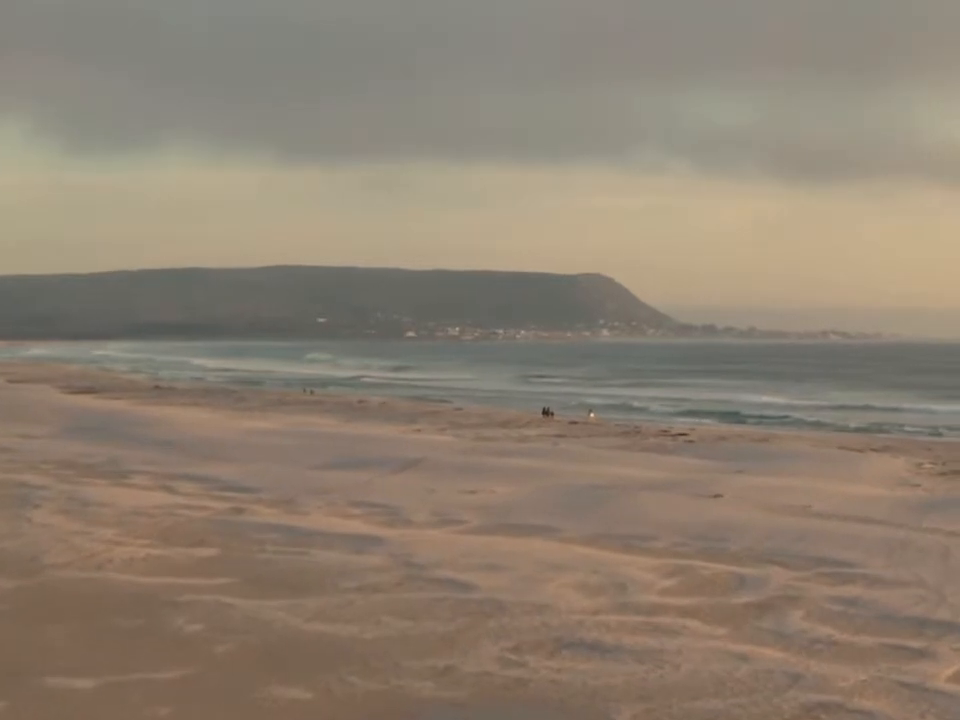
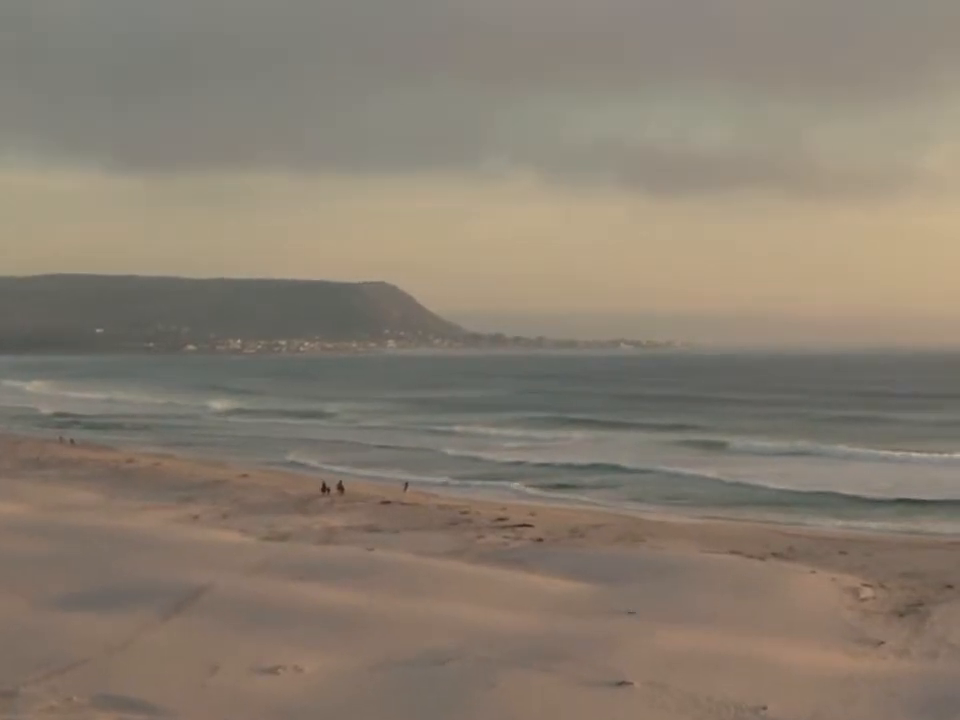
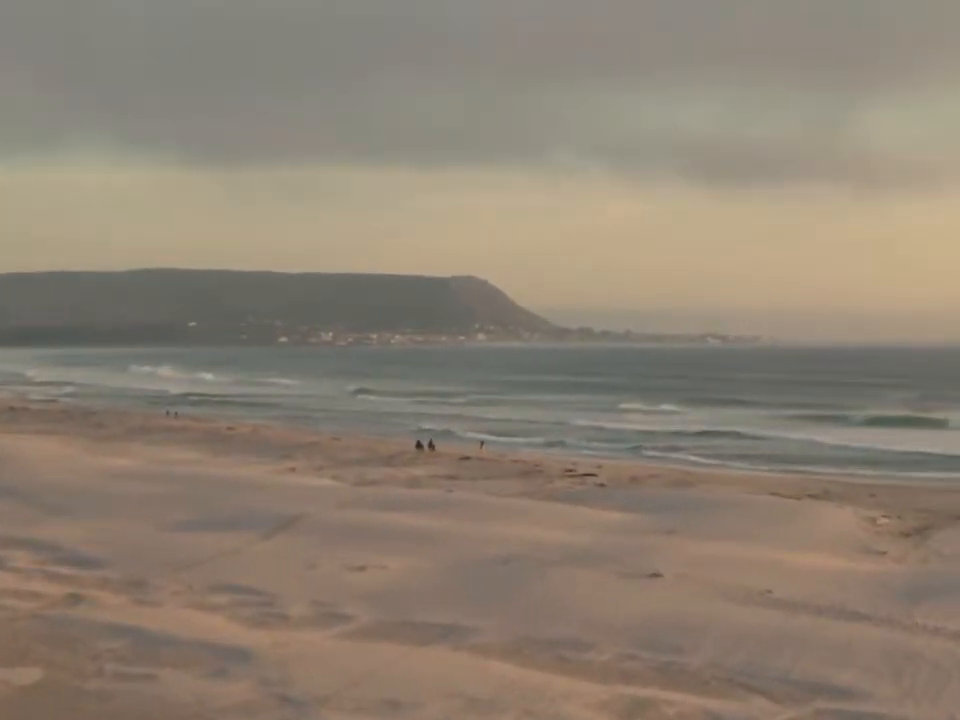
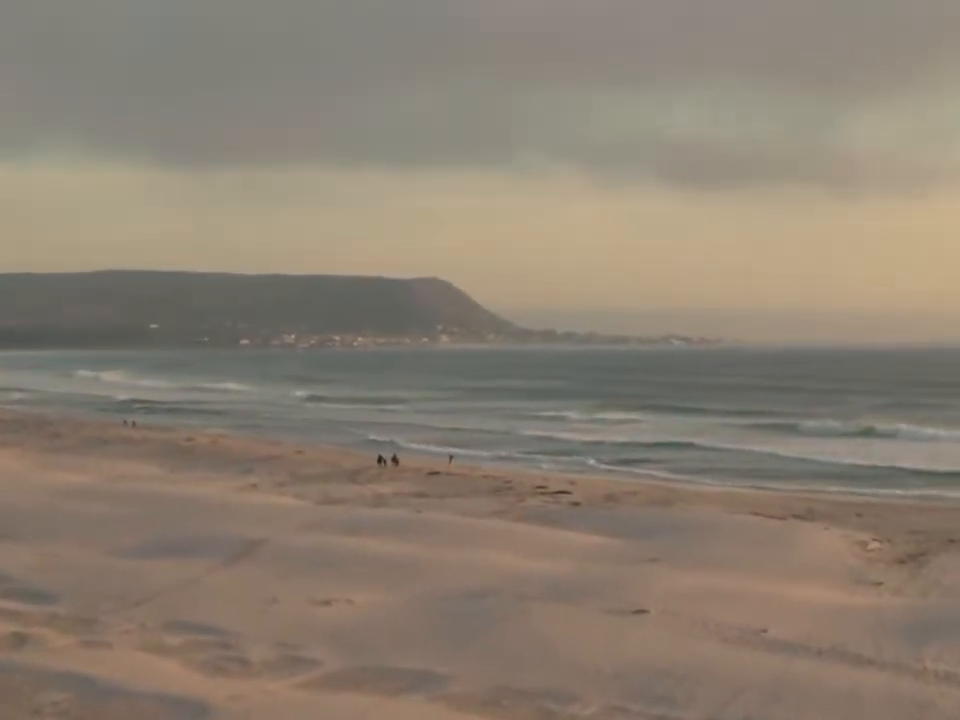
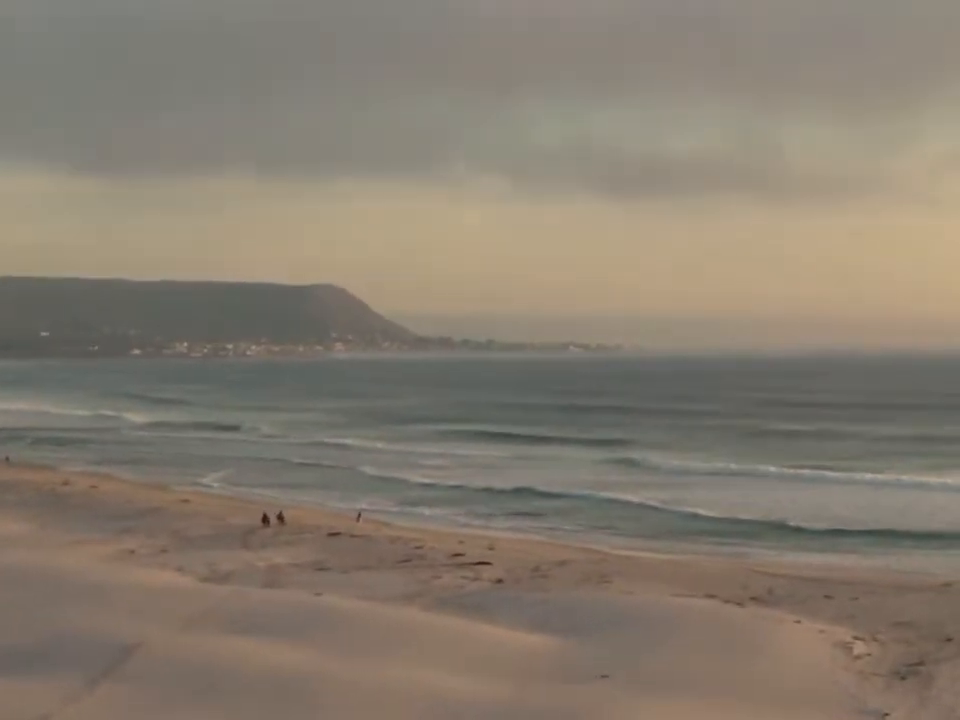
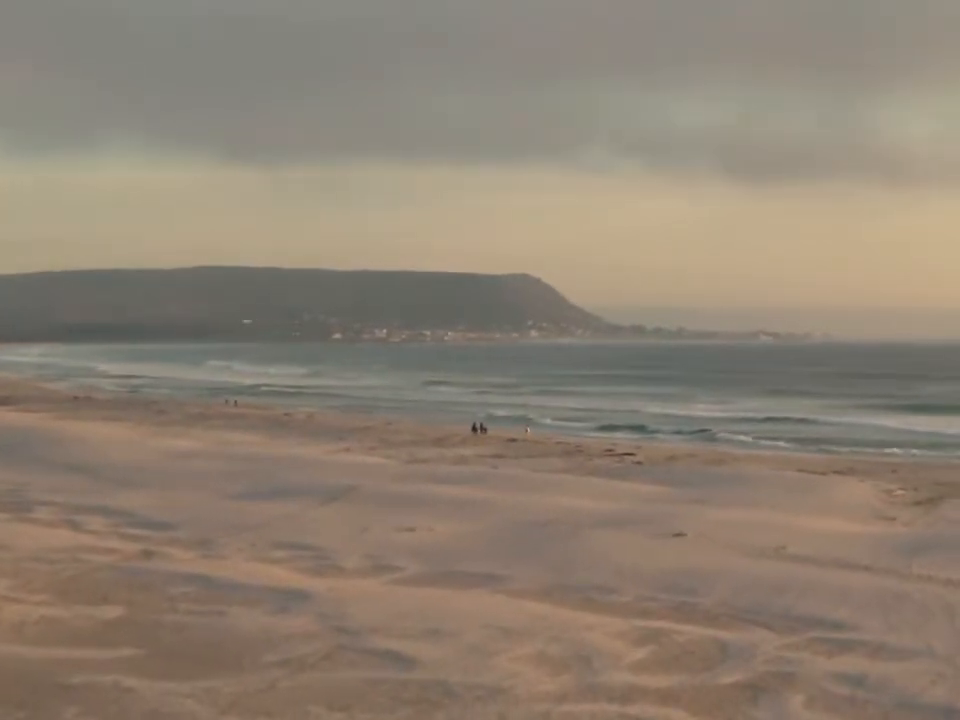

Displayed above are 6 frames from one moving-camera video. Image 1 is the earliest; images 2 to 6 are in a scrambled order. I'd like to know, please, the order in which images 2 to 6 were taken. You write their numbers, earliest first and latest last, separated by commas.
6, 3, 4, 2, 5
